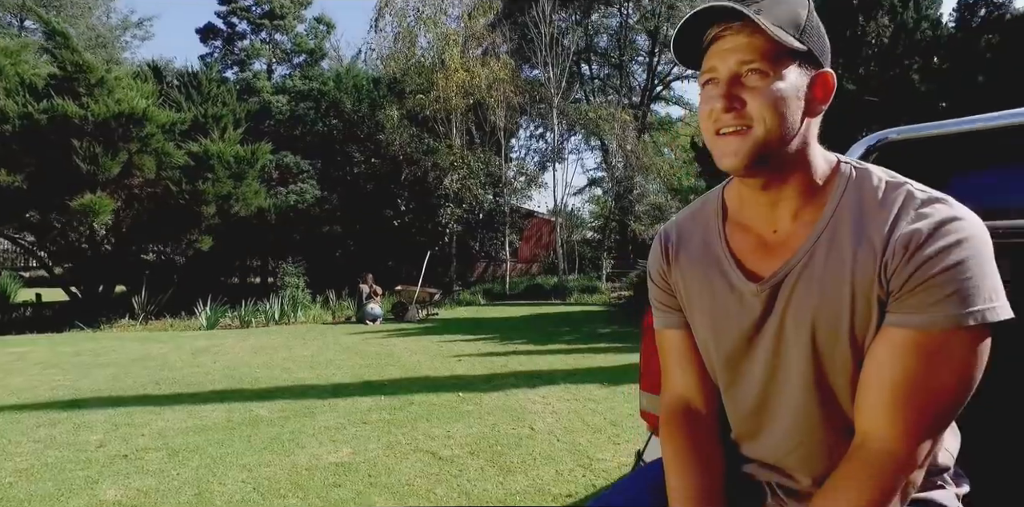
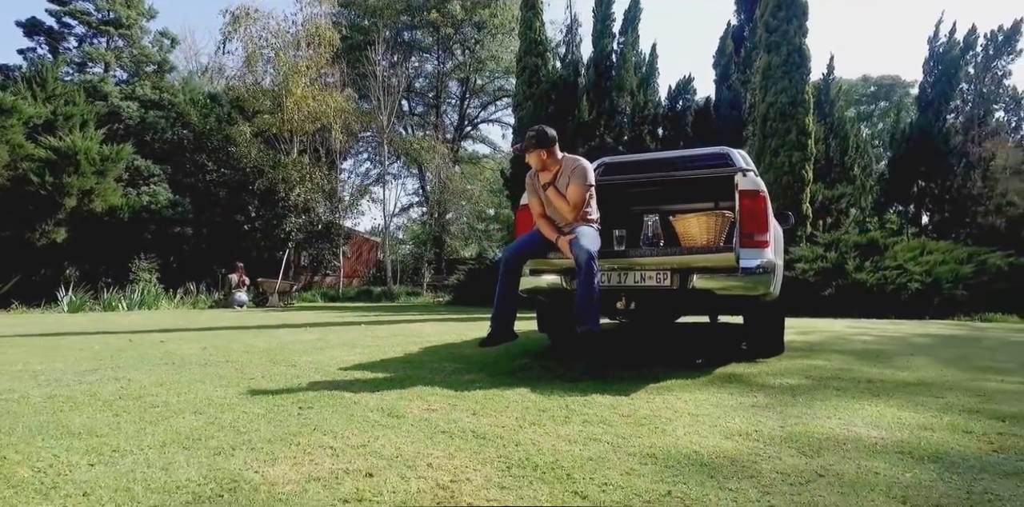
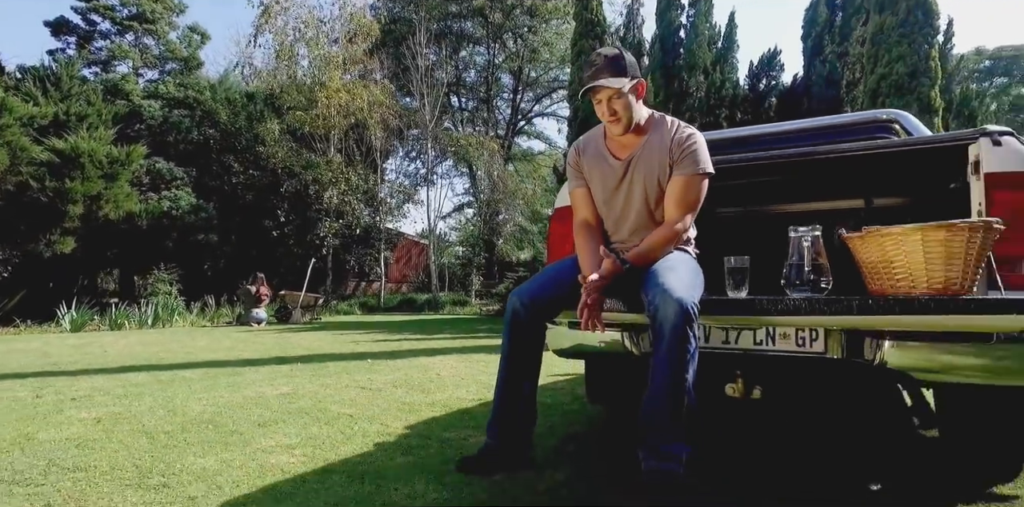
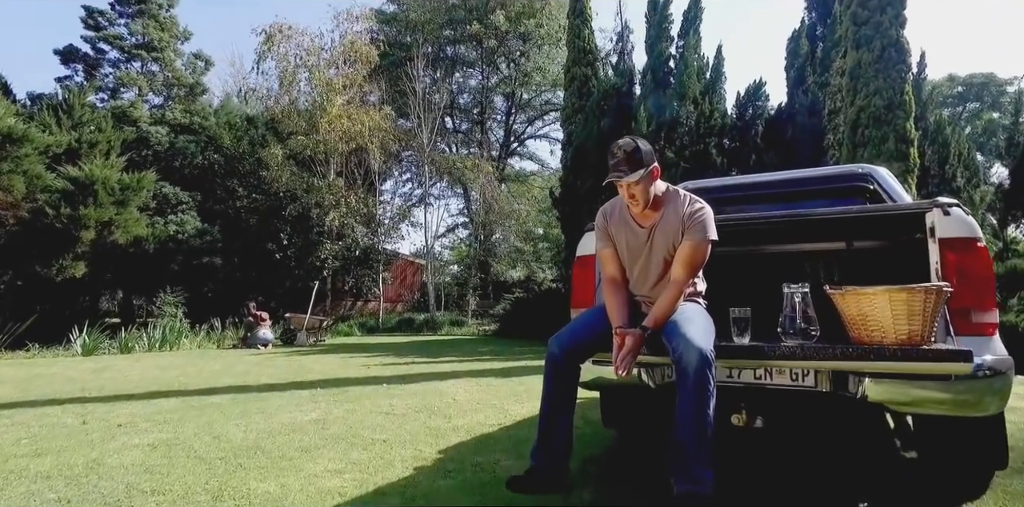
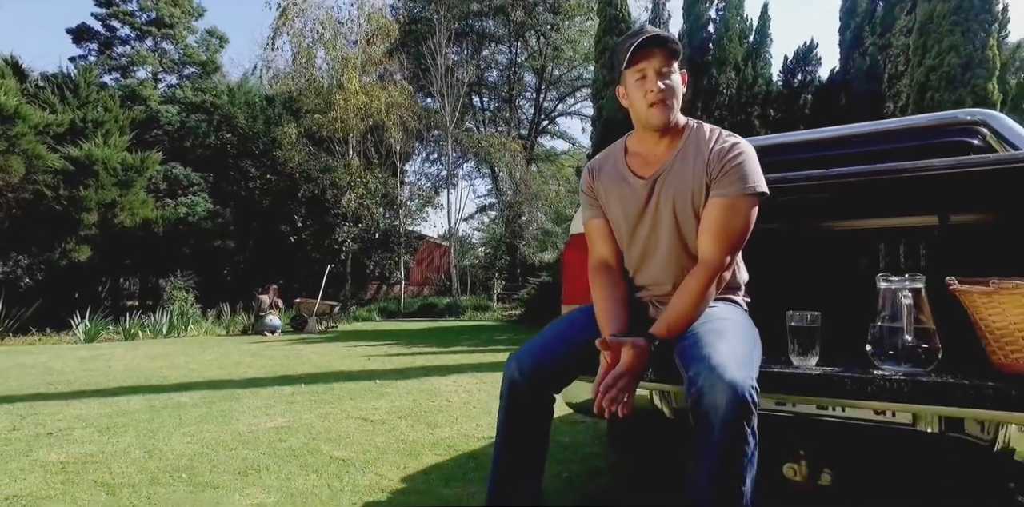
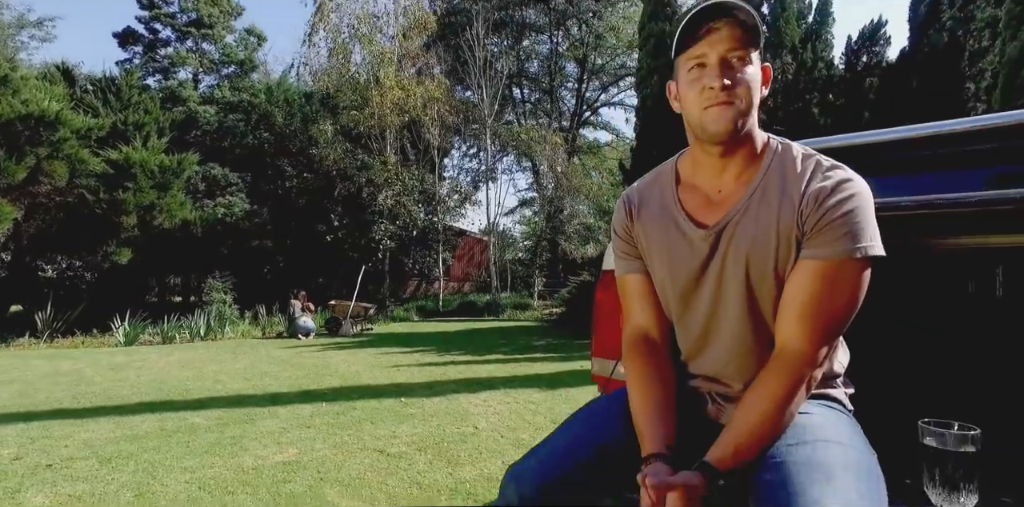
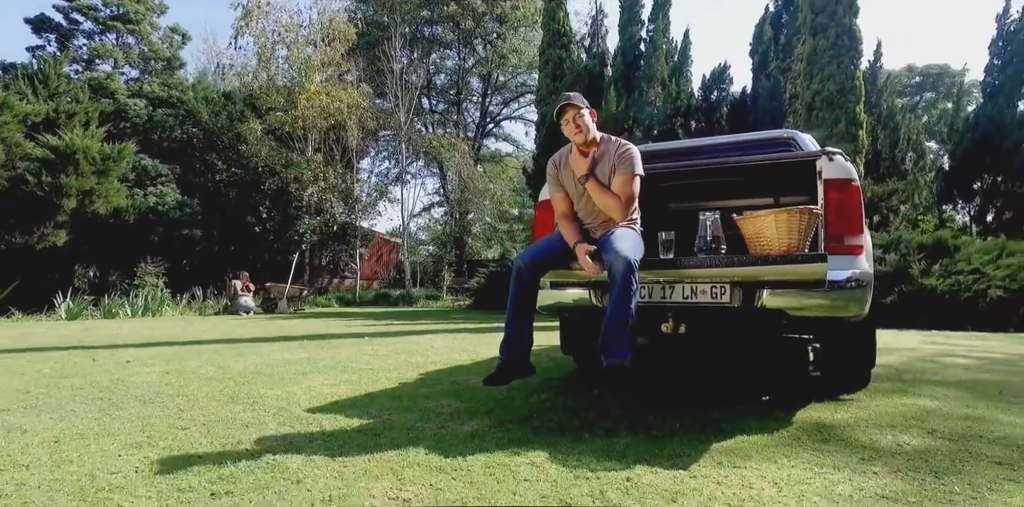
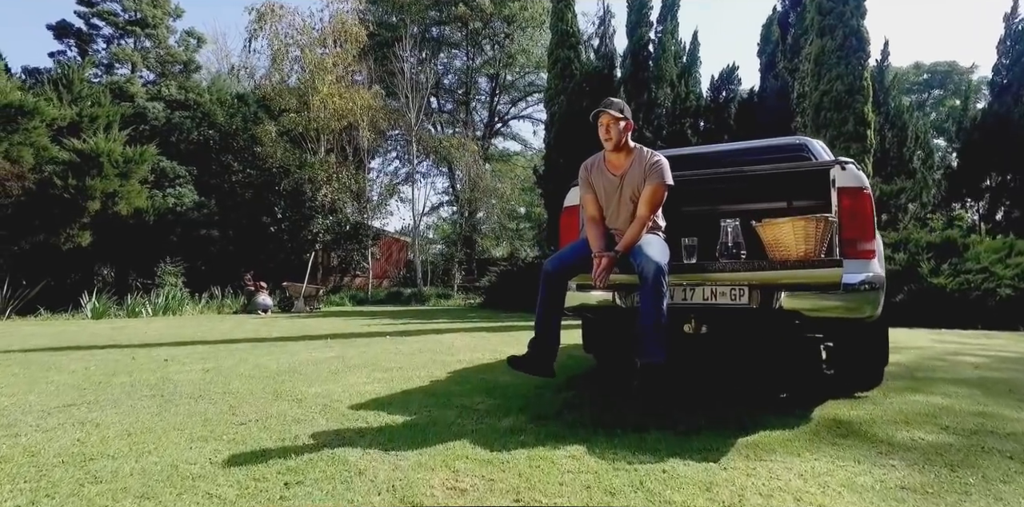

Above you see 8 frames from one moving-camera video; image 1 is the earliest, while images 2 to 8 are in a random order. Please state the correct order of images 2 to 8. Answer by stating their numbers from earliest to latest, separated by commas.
6, 5, 3, 7, 2, 8, 4
